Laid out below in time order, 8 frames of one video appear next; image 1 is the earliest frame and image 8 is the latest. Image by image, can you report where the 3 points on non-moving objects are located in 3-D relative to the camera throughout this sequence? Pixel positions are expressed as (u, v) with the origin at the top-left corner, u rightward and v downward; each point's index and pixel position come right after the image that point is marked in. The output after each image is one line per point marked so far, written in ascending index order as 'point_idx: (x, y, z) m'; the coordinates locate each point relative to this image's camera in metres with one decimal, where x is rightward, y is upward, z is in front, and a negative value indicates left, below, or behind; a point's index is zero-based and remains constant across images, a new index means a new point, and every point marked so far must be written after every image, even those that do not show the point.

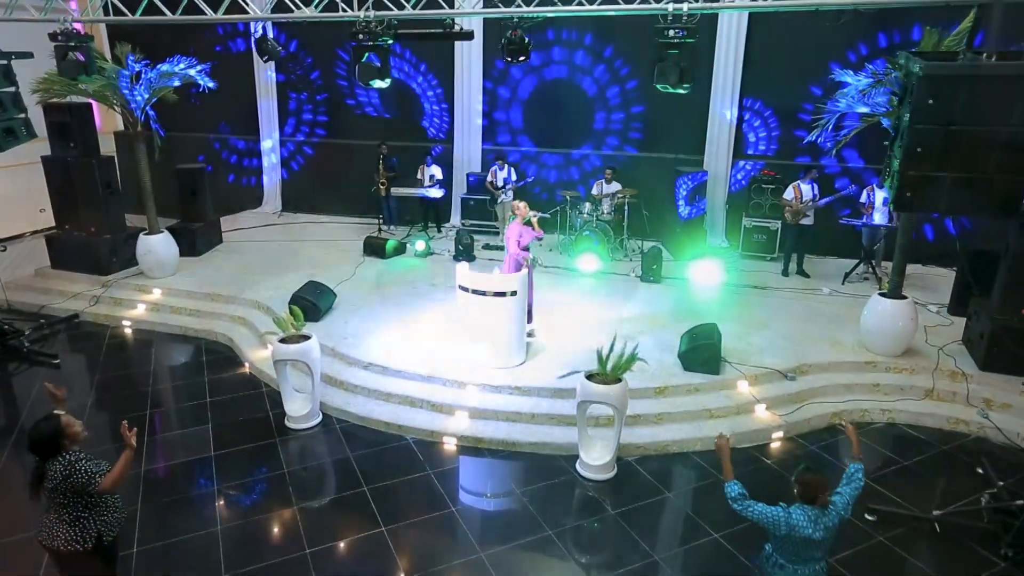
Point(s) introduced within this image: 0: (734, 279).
0: (+3.1, +0.1, +9.1) m
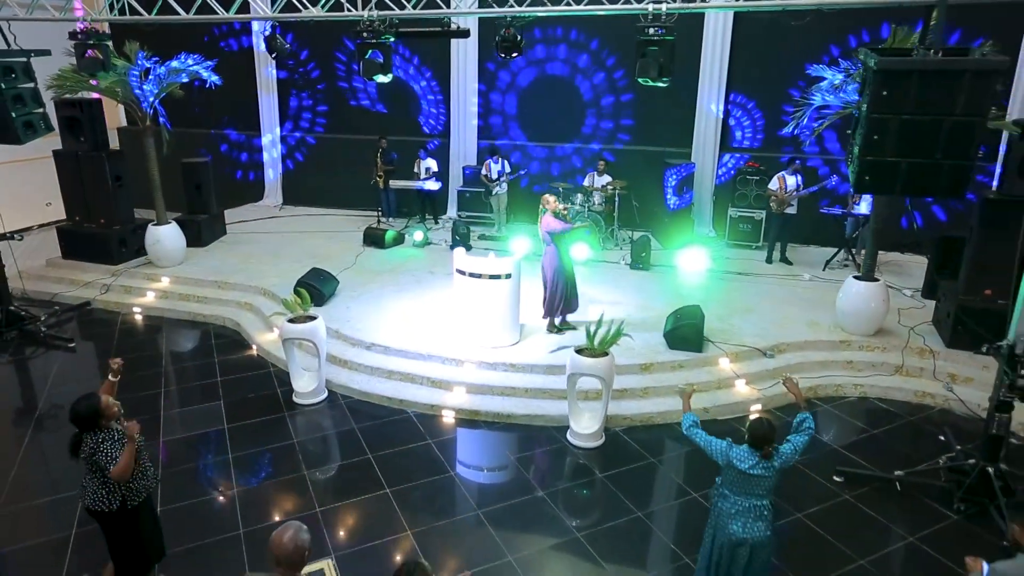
0: (+3.0, +0.3, +9.5) m
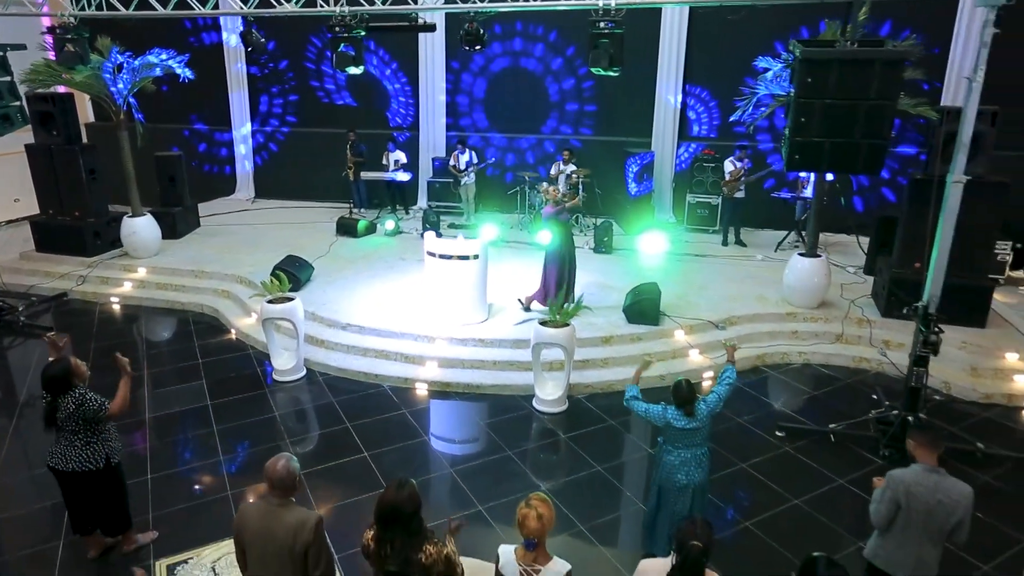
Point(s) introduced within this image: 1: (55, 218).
0: (+2.5, +0.6, +10.0) m
1: (-6.8, +1.1, +9.8) m
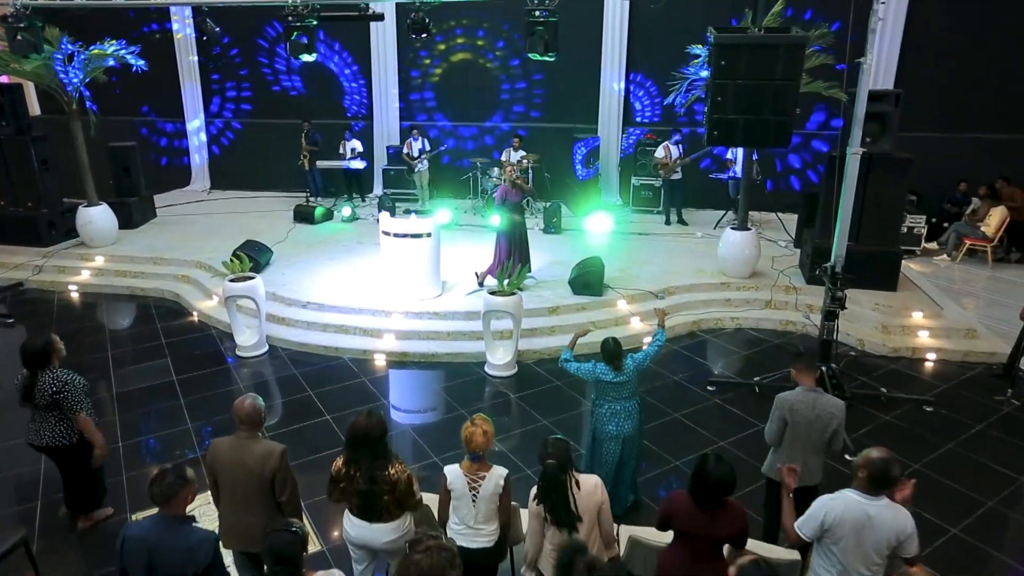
0: (+1.8, +1.0, +10.6) m
1: (-7.5, +1.2, +9.8) m
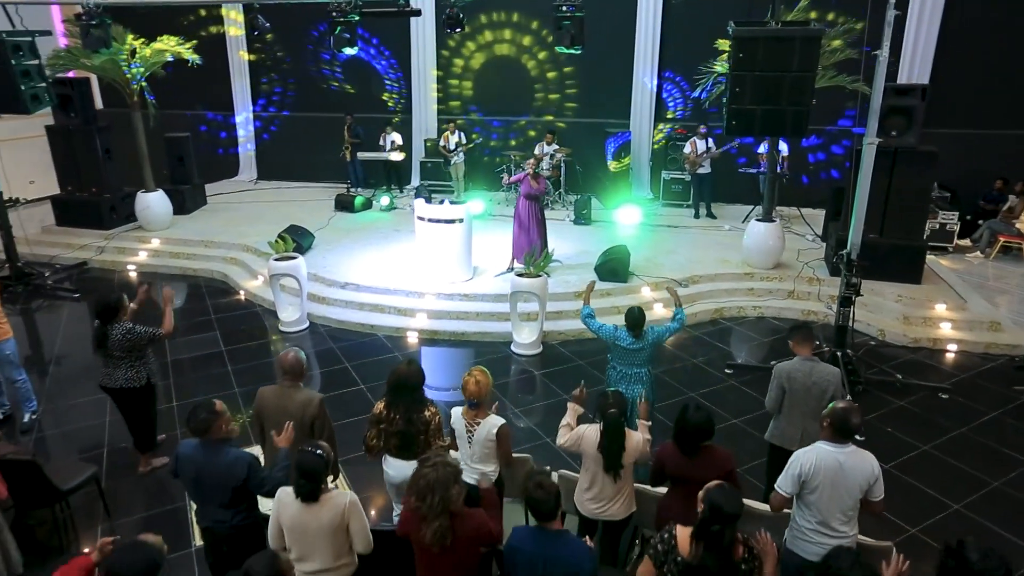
0: (+2.3, +1.1, +10.8) m
1: (-7.0, +1.5, +10.6) m
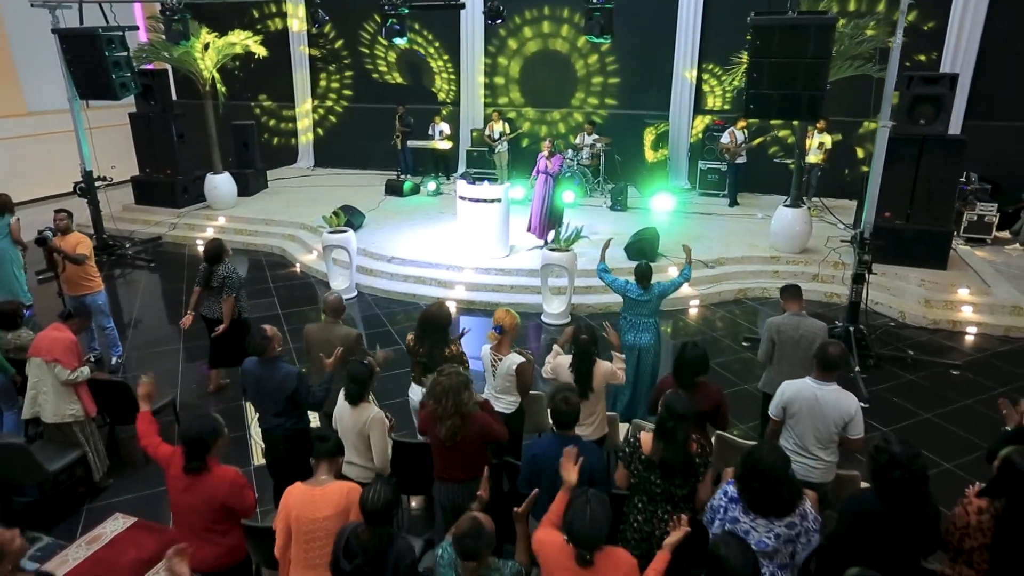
0: (+2.9, +1.3, +11.2) m
1: (-6.4, +2.0, +11.6) m
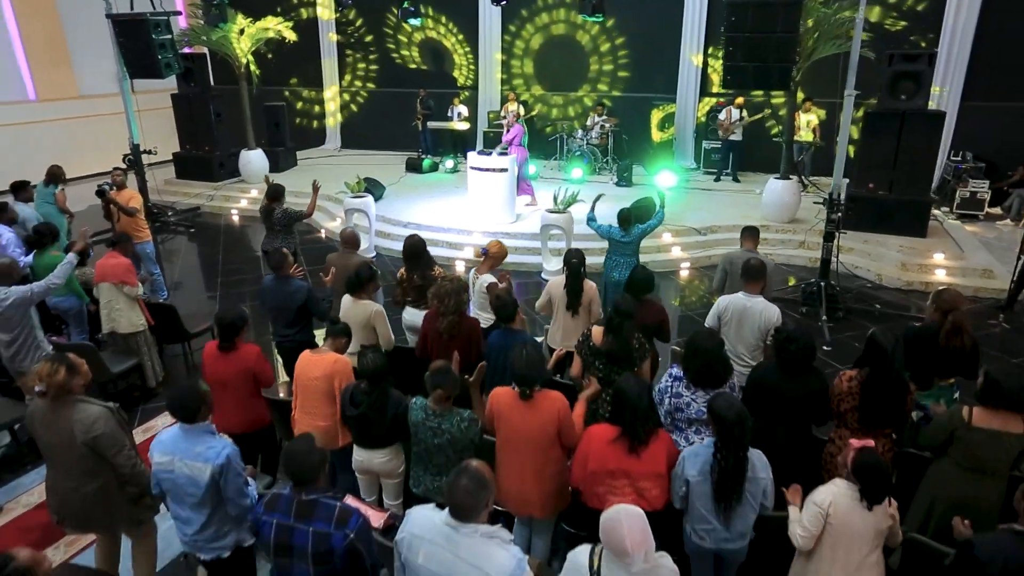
0: (+3.1, +1.8, +11.8) m
1: (-6.1, +2.6, +12.6) m
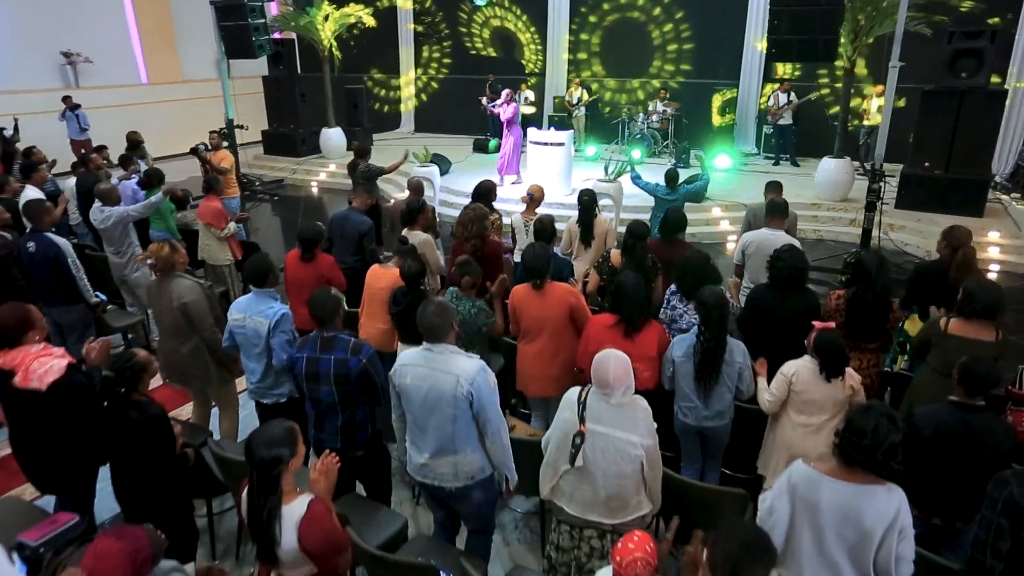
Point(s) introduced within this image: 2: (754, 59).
0: (+4.2, +2.2, +11.9) m
1: (-4.9, +3.3, +13.7) m
2: (+4.6, +4.5, +12.8) m
